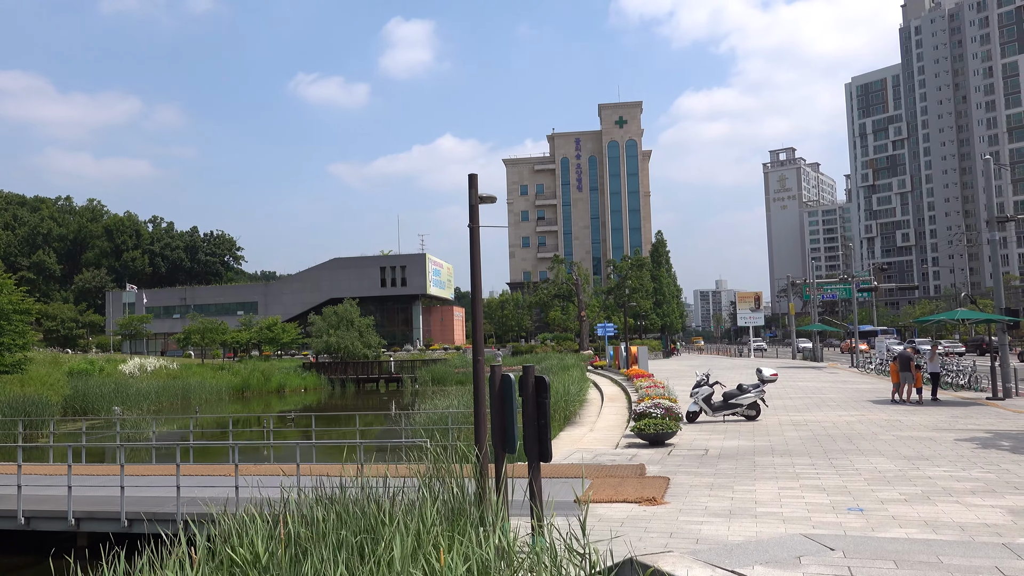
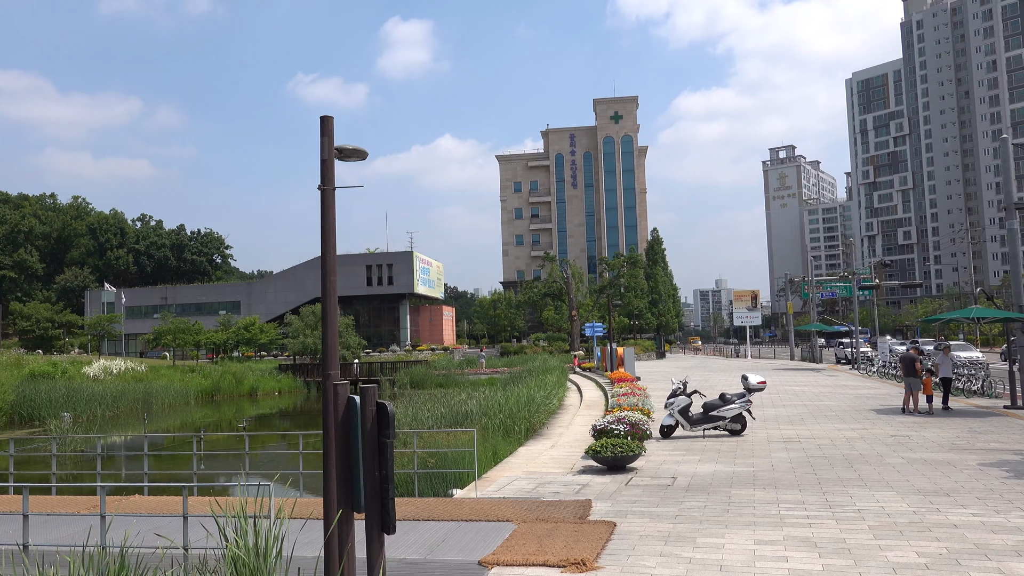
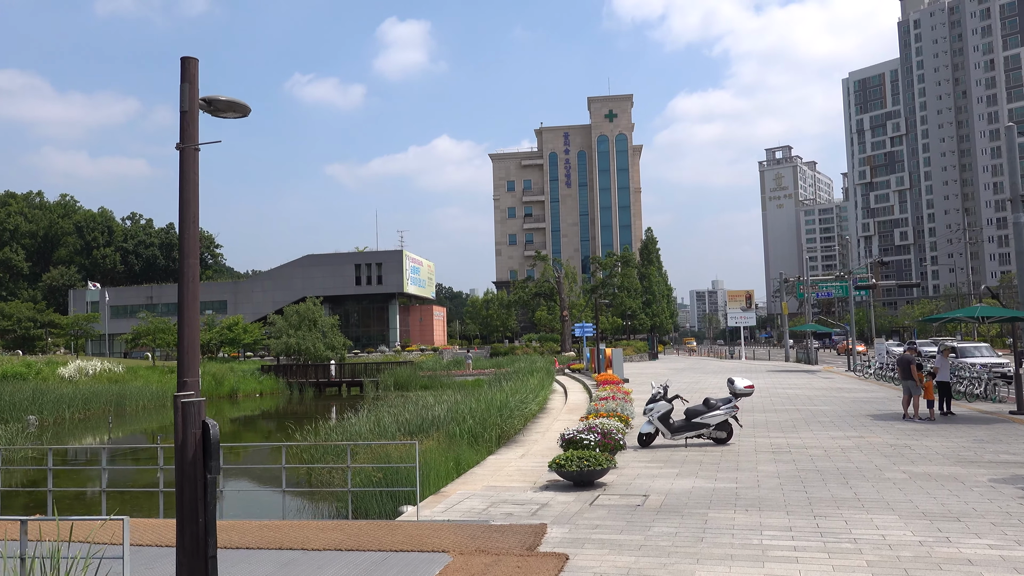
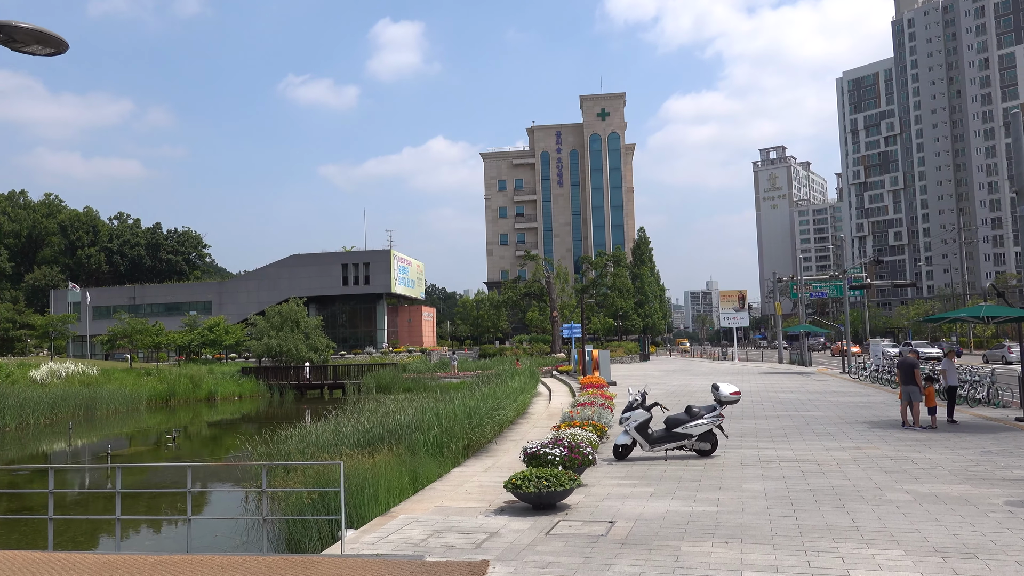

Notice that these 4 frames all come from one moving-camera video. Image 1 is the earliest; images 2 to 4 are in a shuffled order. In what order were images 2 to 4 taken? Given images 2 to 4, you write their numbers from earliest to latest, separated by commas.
2, 3, 4
